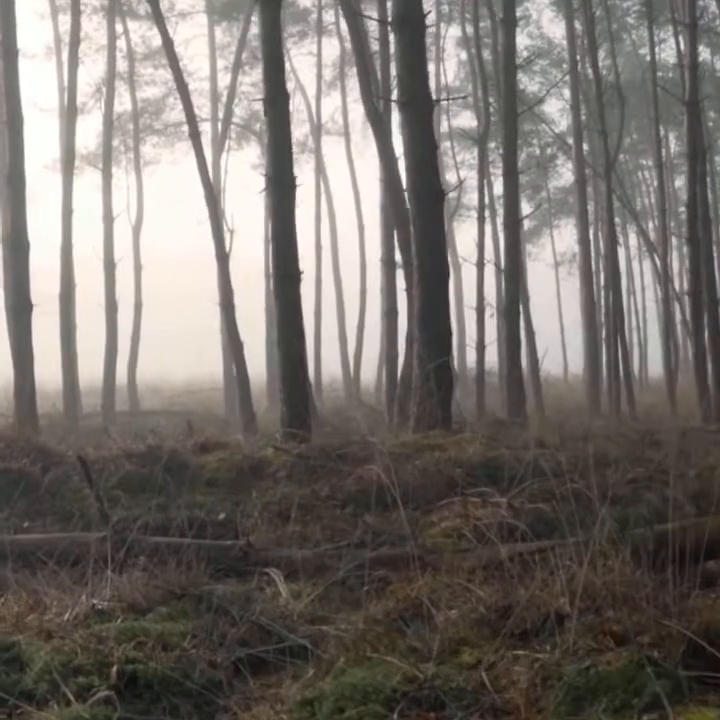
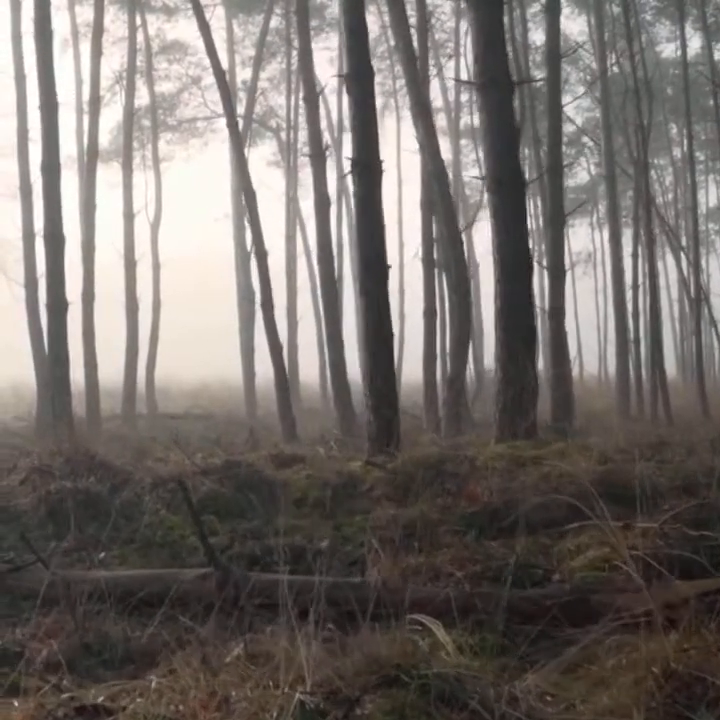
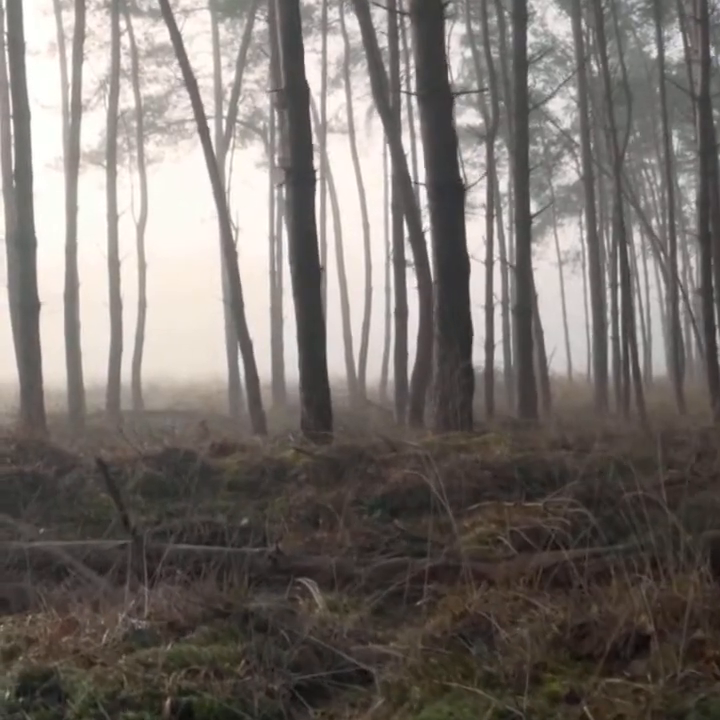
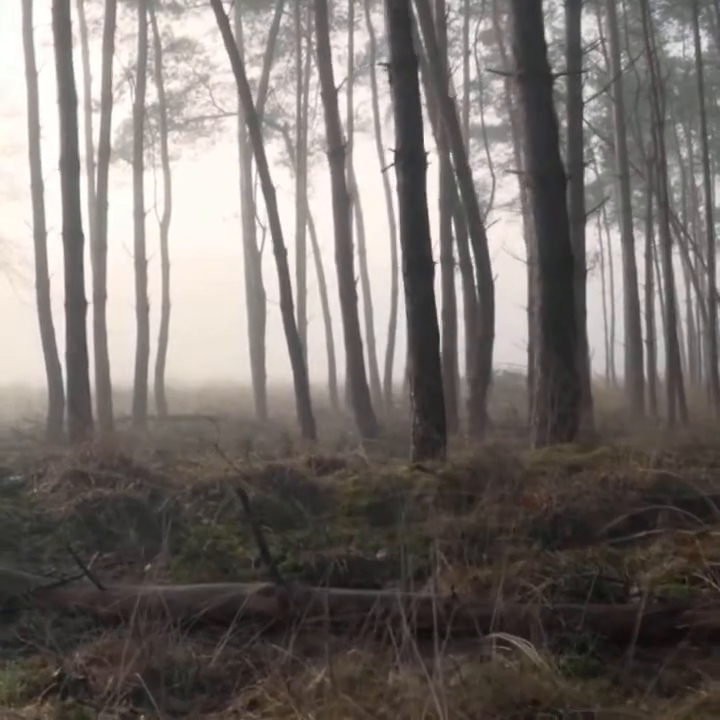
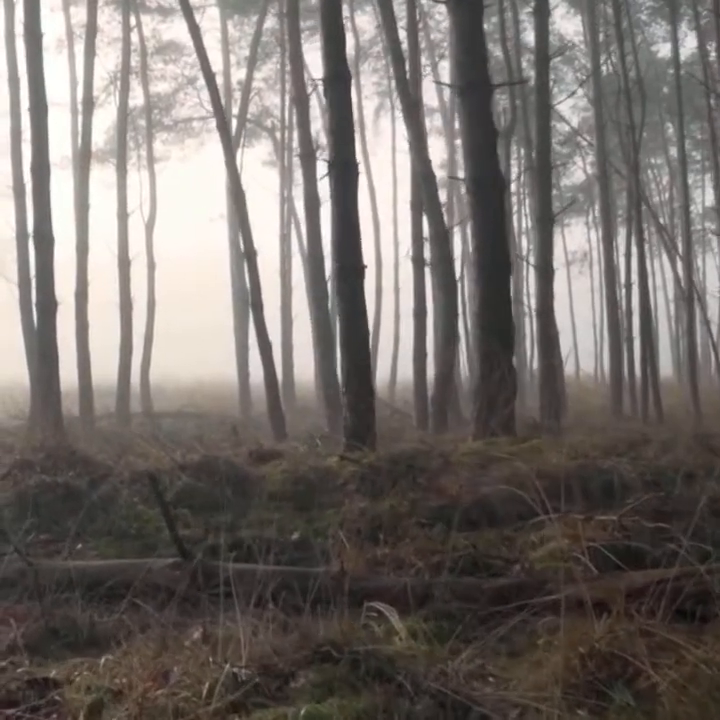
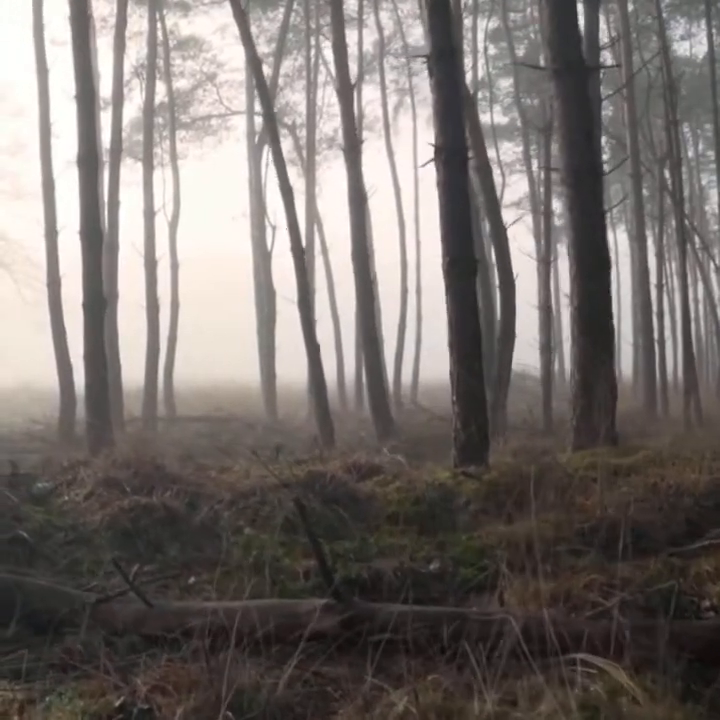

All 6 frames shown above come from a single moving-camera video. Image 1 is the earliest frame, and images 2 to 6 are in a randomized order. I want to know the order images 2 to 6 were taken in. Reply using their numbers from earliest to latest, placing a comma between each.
3, 5, 2, 4, 6
